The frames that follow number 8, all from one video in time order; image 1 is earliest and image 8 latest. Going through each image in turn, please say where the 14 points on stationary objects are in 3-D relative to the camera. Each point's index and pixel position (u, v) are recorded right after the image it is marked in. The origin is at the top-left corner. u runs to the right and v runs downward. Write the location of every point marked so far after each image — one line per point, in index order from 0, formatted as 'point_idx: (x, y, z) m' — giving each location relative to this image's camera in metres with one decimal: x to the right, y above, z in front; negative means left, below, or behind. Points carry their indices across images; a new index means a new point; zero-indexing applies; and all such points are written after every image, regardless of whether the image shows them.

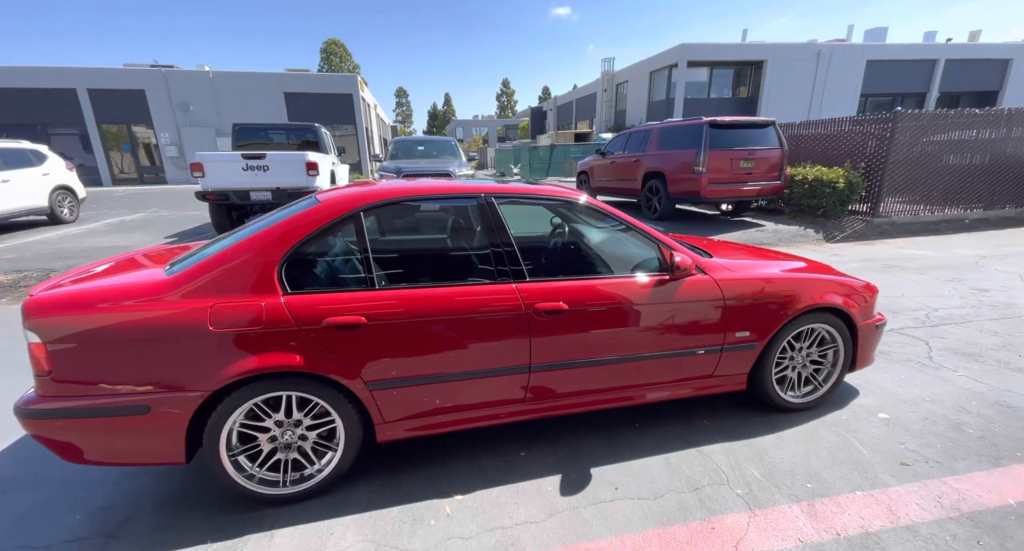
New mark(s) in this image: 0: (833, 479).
0: (+1.6, -1.0, +2.3) m
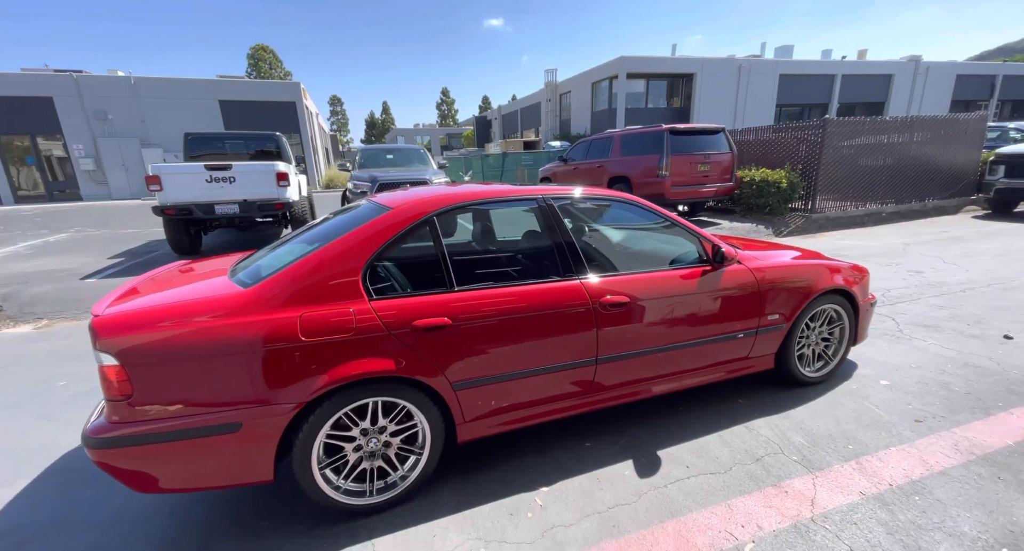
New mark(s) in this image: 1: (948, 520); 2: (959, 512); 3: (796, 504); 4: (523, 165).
0: (+2.0, -0.9, +2.6) m
1: (+1.9, -1.1, +2.0) m
2: (+2.0, -1.1, +2.1) m
3: (+1.4, -1.1, +2.2) m
4: (+0.4, +4.1, +17.2) m
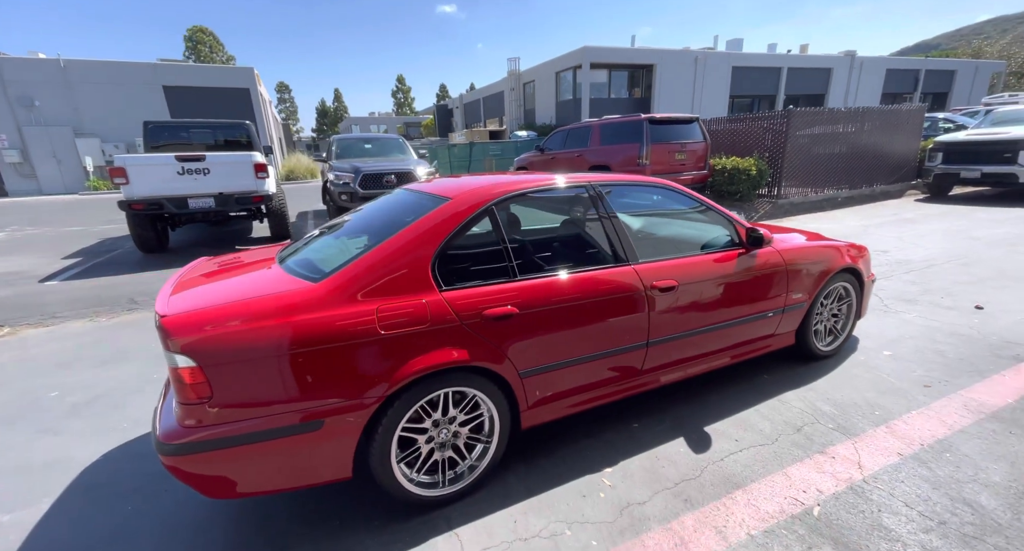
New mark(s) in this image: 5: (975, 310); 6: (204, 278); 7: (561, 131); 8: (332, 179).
0: (+2.3, -0.8, +2.8) m
1: (+2.3, -0.9, +2.3) m
2: (+2.4, -0.9, +2.3) m
3: (+1.7, -1.0, +2.3) m
4: (-0.8, +4.4, +17.1) m
5: (+4.2, -0.3, +4.2) m
6: (-1.5, 0.0, +2.5) m
7: (+1.1, +3.0, +9.6) m
8: (-2.9, +1.6, +7.5) m
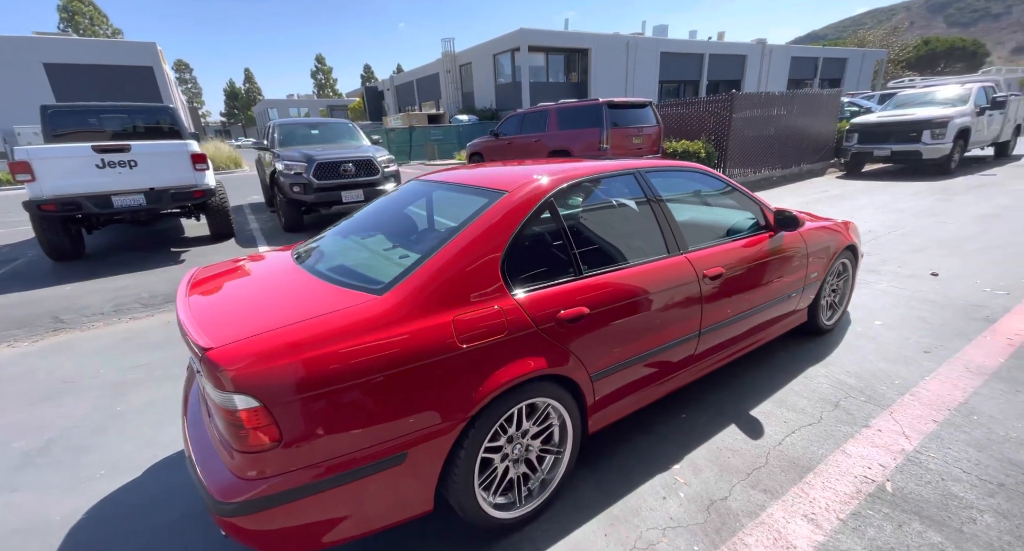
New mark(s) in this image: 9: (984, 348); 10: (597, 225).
0: (+2.6, -0.6, +3.0) m
1: (+2.6, -0.8, +2.4) m
2: (+2.7, -0.8, +2.5) m
3: (+2.0, -0.9, +2.4) m
4: (-2.9, +4.8, +16.5) m
5: (+4.2, 0.0, +4.6) m
6: (-1.2, -0.1, +2.1) m
7: (+0.1, +3.2, +9.4) m
8: (-3.4, +1.6, +6.8) m
9: (+3.3, -0.5, +3.2) m
10: (+0.5, +0.3, +2.4) m
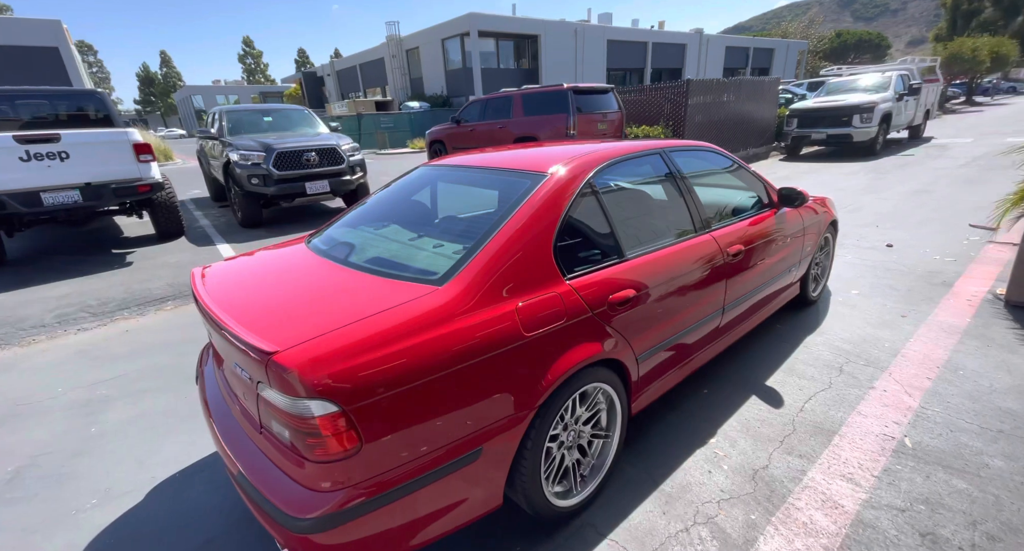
0: (+2.7, -0.4, +3.3) m
1: (+2.8, -0.6, +2.7) m
2: (+2.9, -0.6, +2.8) m
3: (+2.2, -0.7, +2.6) m
4: (-4.5, +5.0, +15.9) m
5: (+4.1, +0.3, +5.0) m
6: (-1.0, -0.1, +1.9) m
7: (-0.6, +3.5, +9.2) m
8: (-3.8, +1.6, +6.3) m
9: (+3.4, -0.3, +3.6) m
10: (+0.6, +0.4, +2.4) m
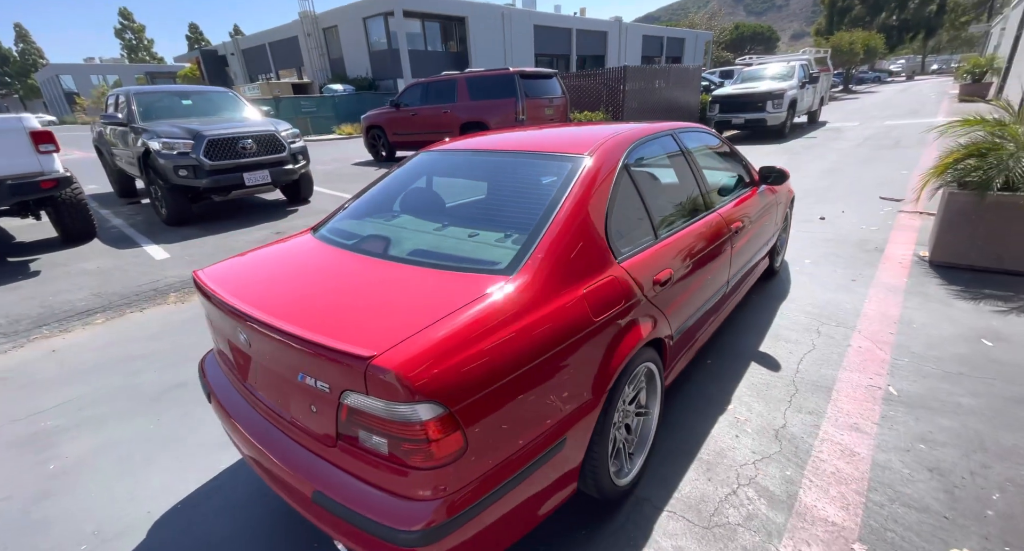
0: (+2.6, -0.2, +3.6) m
1: (+2.9, -0.4, +3.1) m
2: (+2.9, -0.4, +3.2) m
3: (+2.3, -0.5, +3.0) m
4: (-6.7, +5.2, +14.8) m
5: (+3.7, +0.7, +5.6) m
6: (-0.8, -0.1, +1.7) m
7: (-1.8, +3.6, +8.9) m
8: (-4.3, +1.5, +5.6) m
9: (+3.3, 0.0, +4.1) m
10: (+0.7, +0.5, +2.4) m
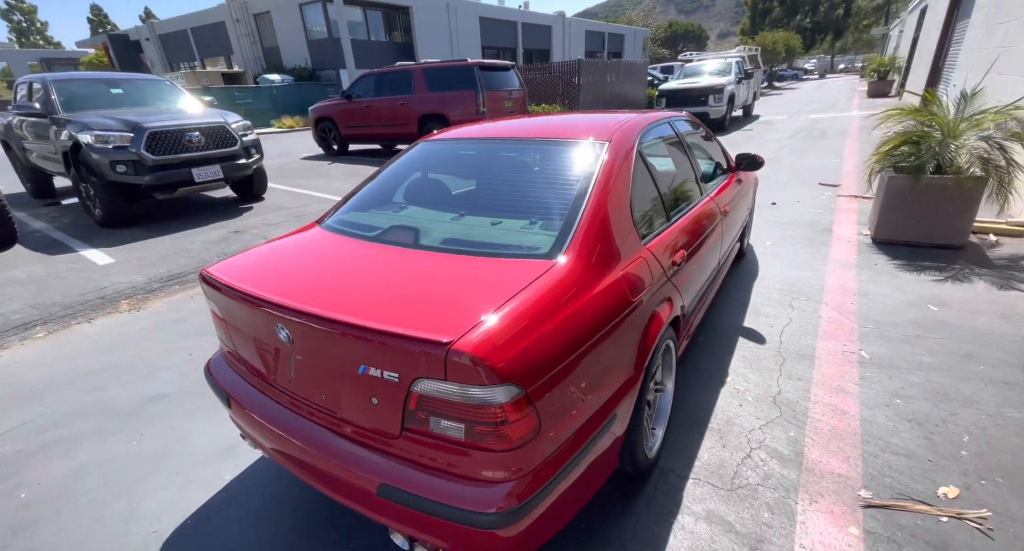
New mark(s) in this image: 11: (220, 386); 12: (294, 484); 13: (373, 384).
0: (+2.6, 0.0, +4.0) m
1: (+2.8, -0.2, +3.5) m
2: (+2.9, -0.2, +3.5) m
3: (+2.3, -0.3, +3.2) m
4: (-8.2, +5.1, +13.9) m
5: (+3.4, +0.9, +6.0) m
6: (-0.6, 0.0, +1.6) m
7: (-2.6, +3.7, +8.6) m
8: (-4.6, +1.5, +5.0) m
9: (+3.1, +0.2, +4.4) m
10: (+0.8, +0.6, +2.5) m
11: (-1.2, -0.5, +1.9) m
12: (-1.0, -1.0, +2.2) m
13: (-0.4, -0.3, +1.4) m
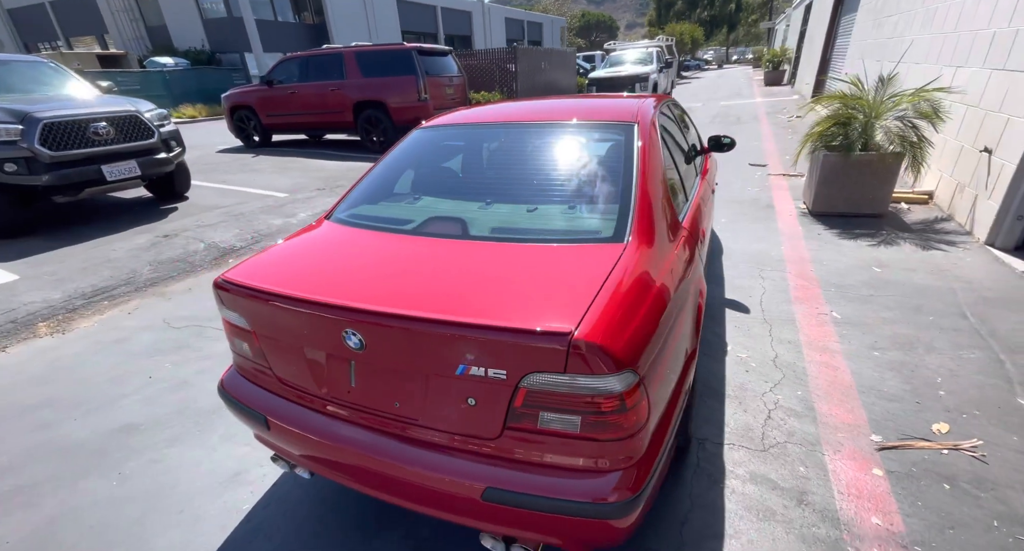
0: (+2.4, +0.3, +4.3) m
1: (+2.7, +0.1, +3.9) m
2: (+2.8, +0.1, +3.9) m
3: (+2.3, -0.1, +3.6) m
4: (-10.2, +4.8, +12.2) m
5: (+2.8, +1.2, +6.4) m
6: (-0.4, 0.0, +1.5) m
7: (-3.7, +3.7, +8.0) m
8: (-4.9, +1.3, +4.2) m
9: (+2.8, +0.5, +4.9) m
10: (+0.8, +0.7, +2.6) m
11: (-1.0, -0.5, +1.7) m
12: (-0.8, -1.0, +2.0) m
13: (-0.1, -0.3, +1.3) m
